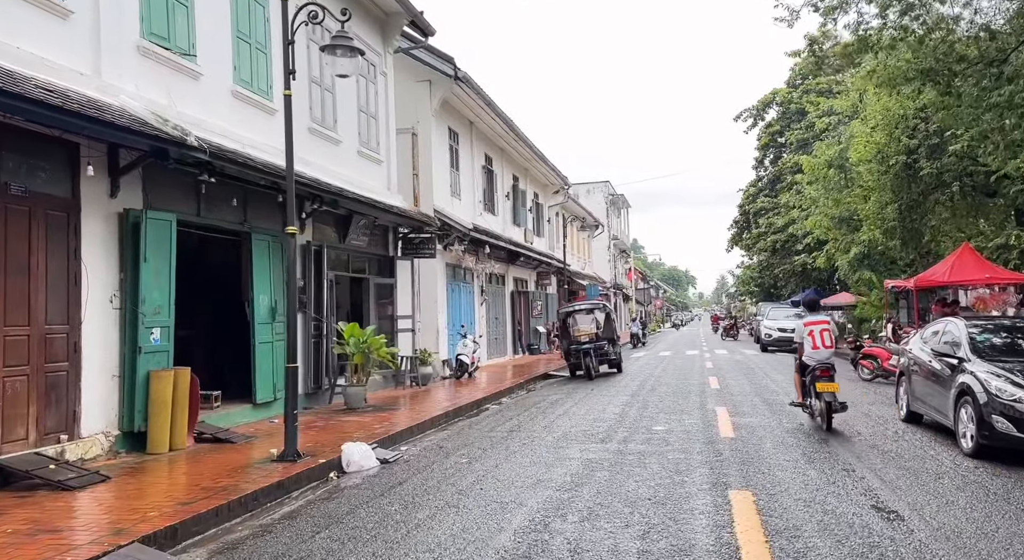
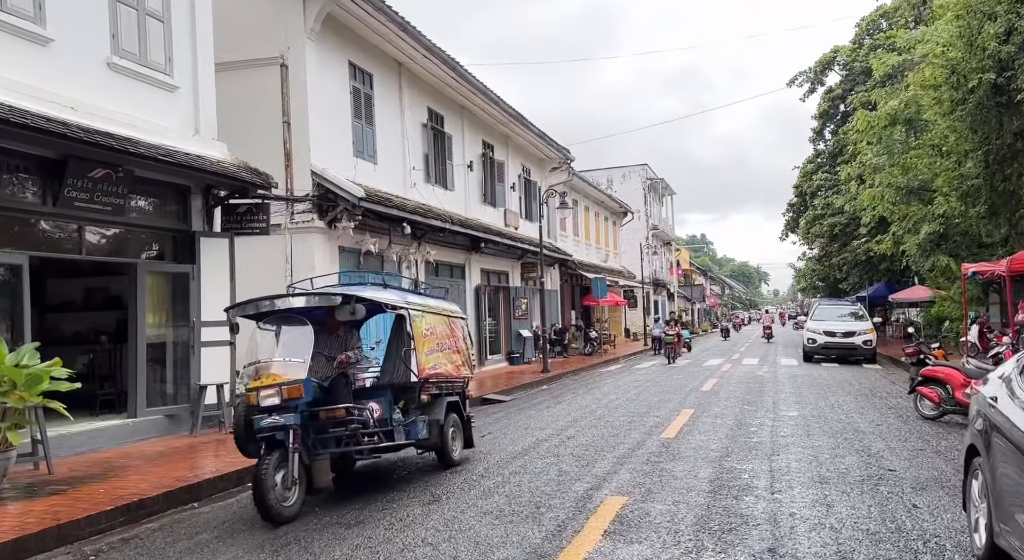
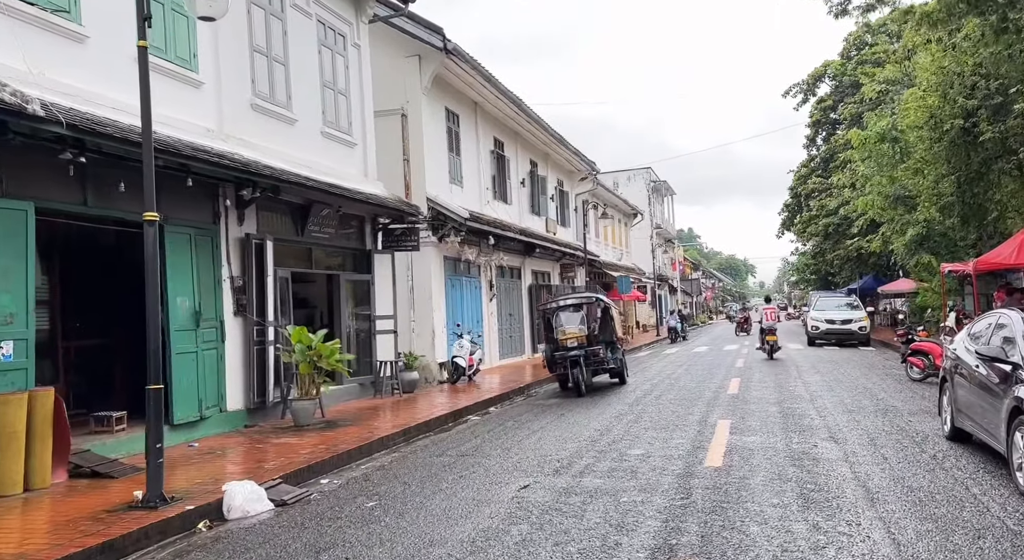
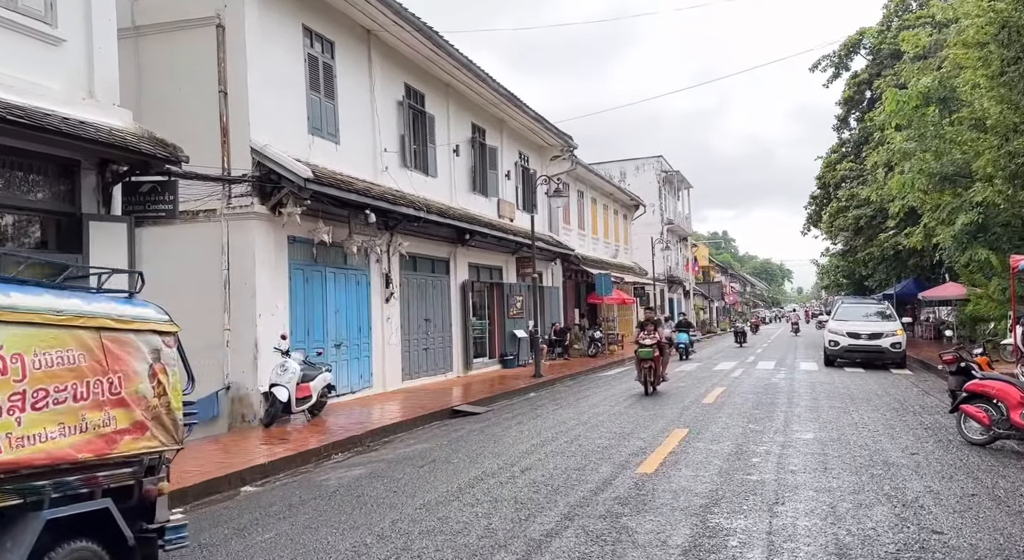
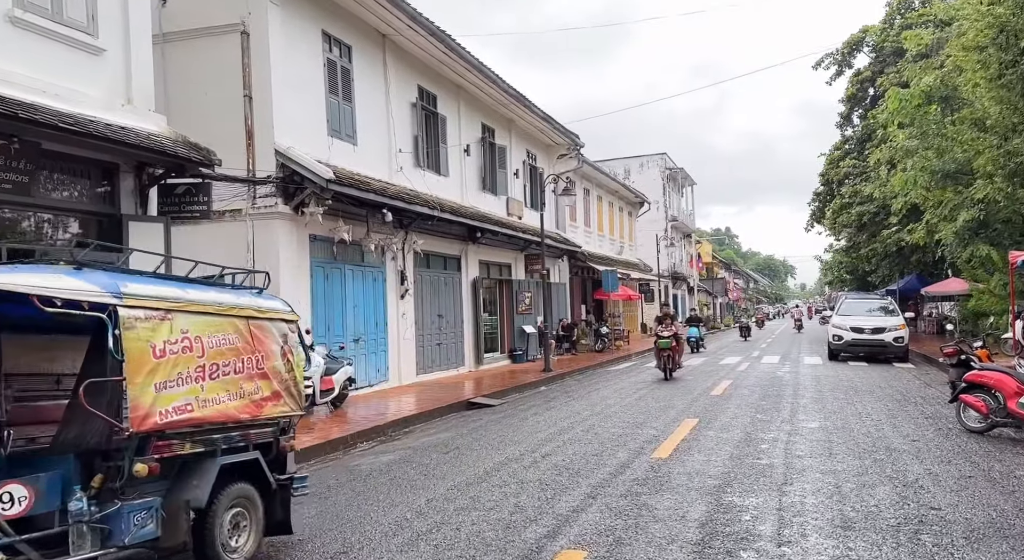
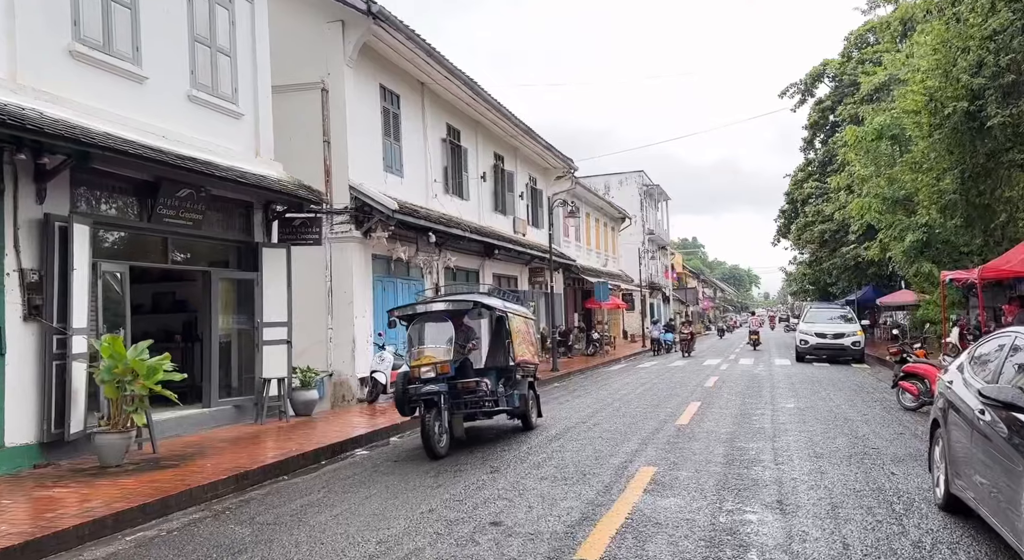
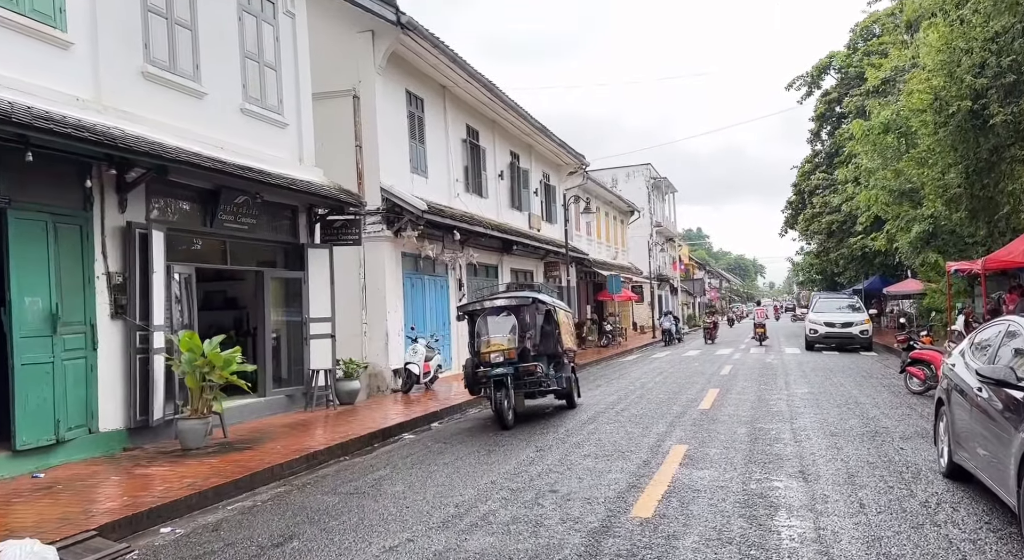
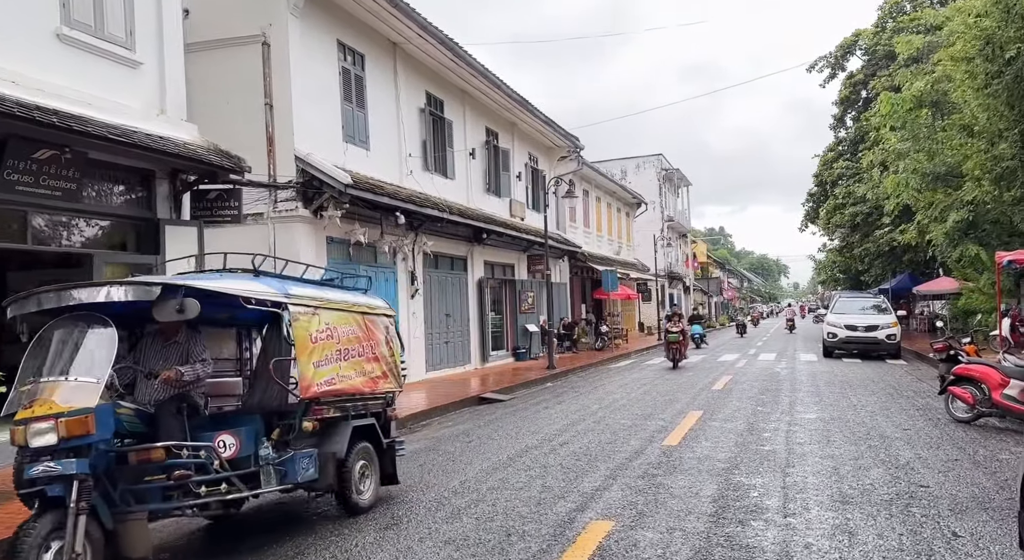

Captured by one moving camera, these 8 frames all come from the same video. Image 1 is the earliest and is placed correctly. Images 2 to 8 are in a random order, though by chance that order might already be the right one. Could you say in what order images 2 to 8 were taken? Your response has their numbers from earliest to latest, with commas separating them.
3, 7, 6, 2, 8, 5, 4
